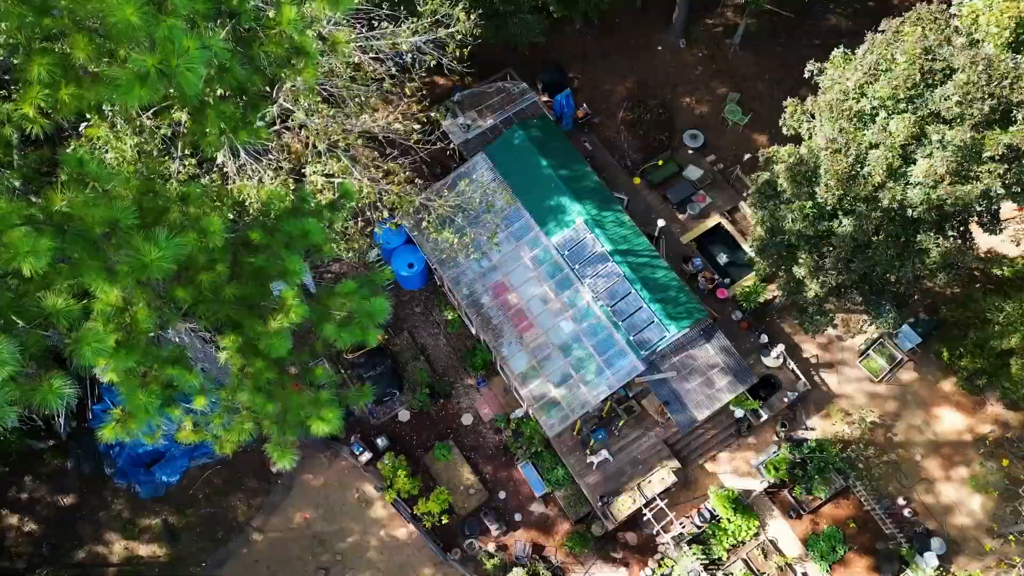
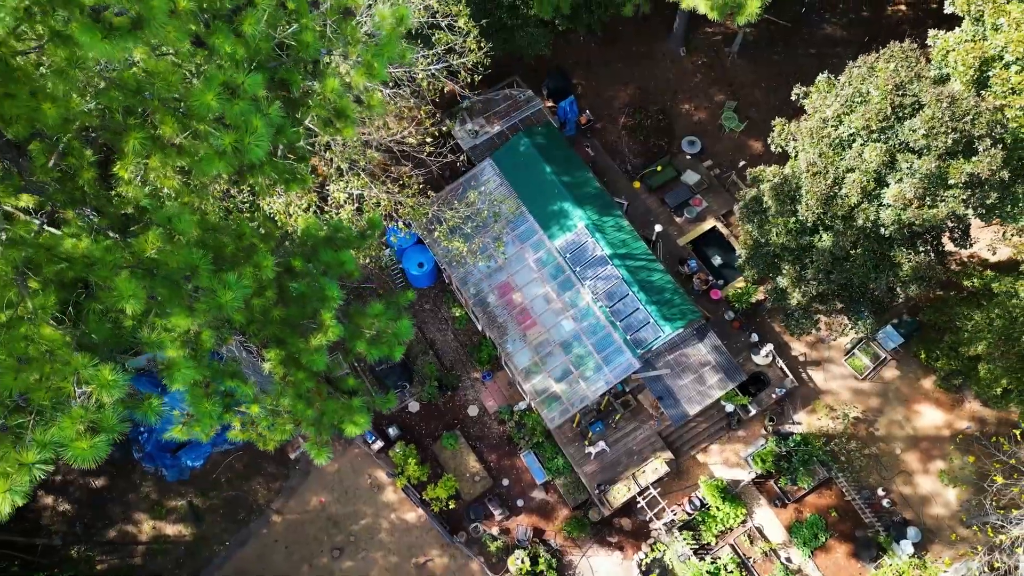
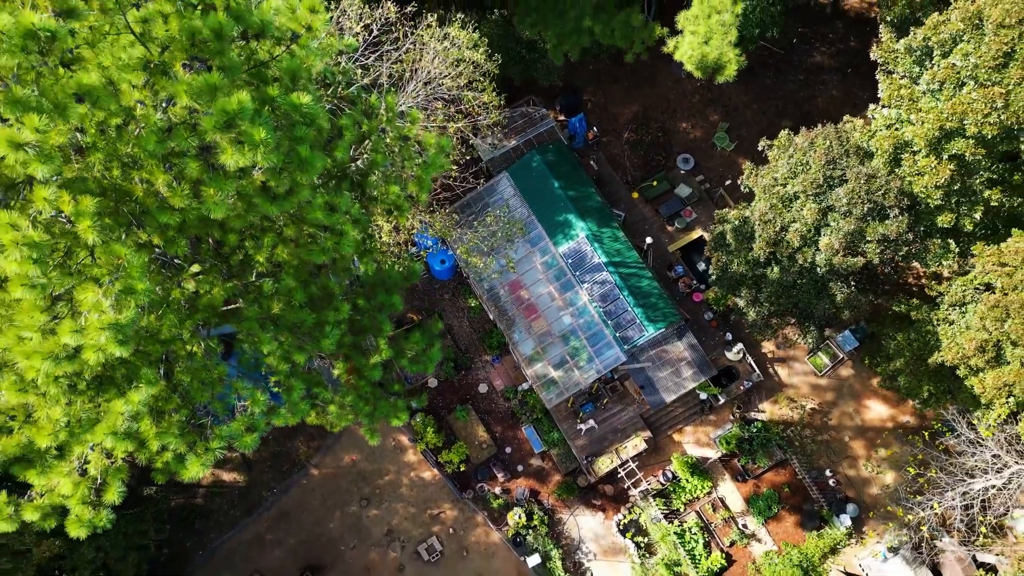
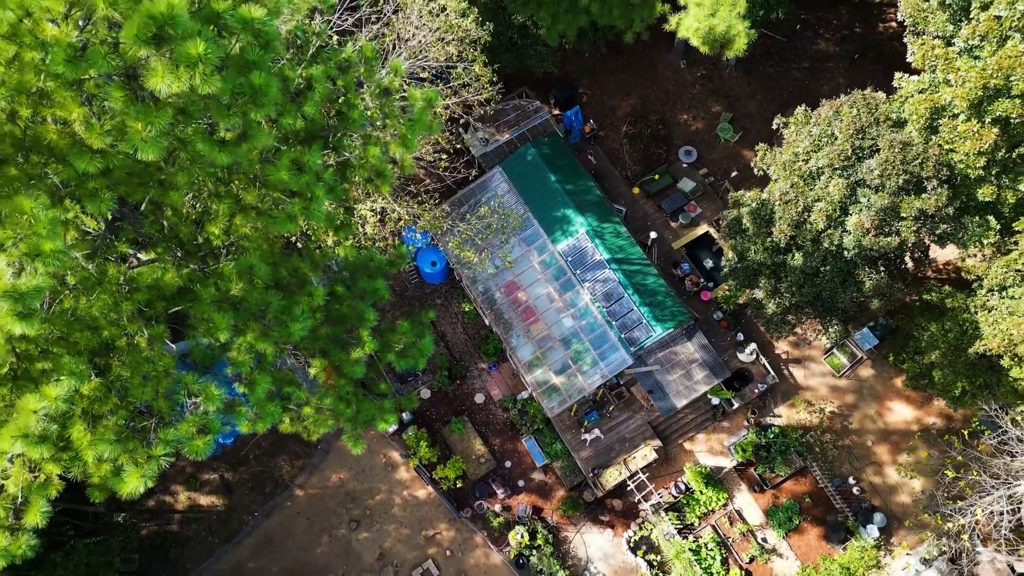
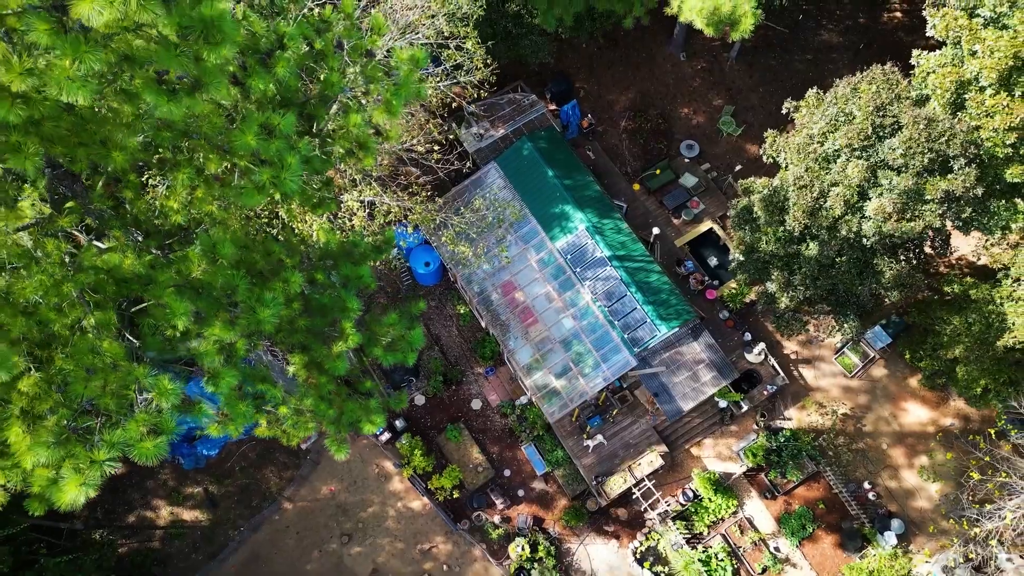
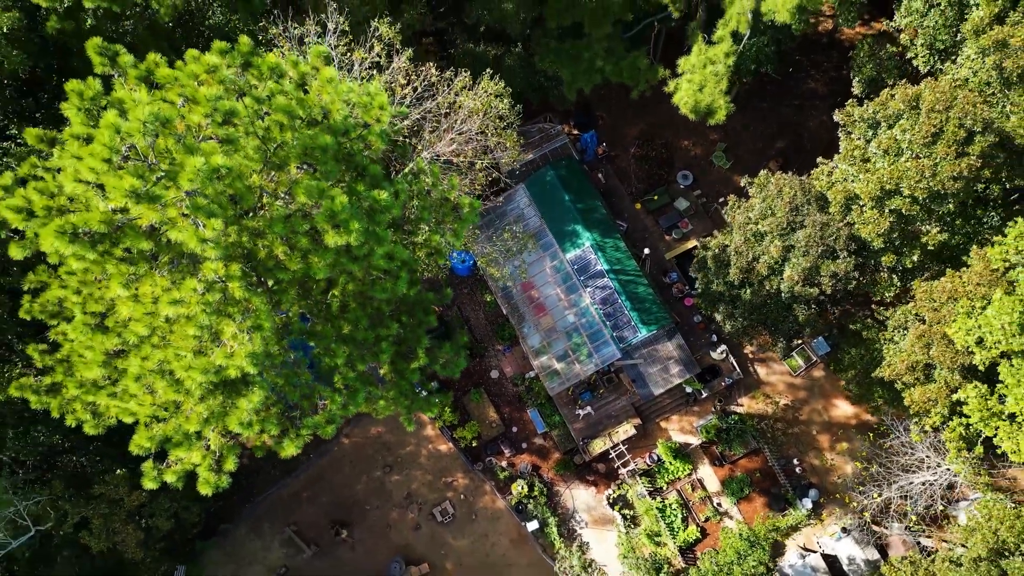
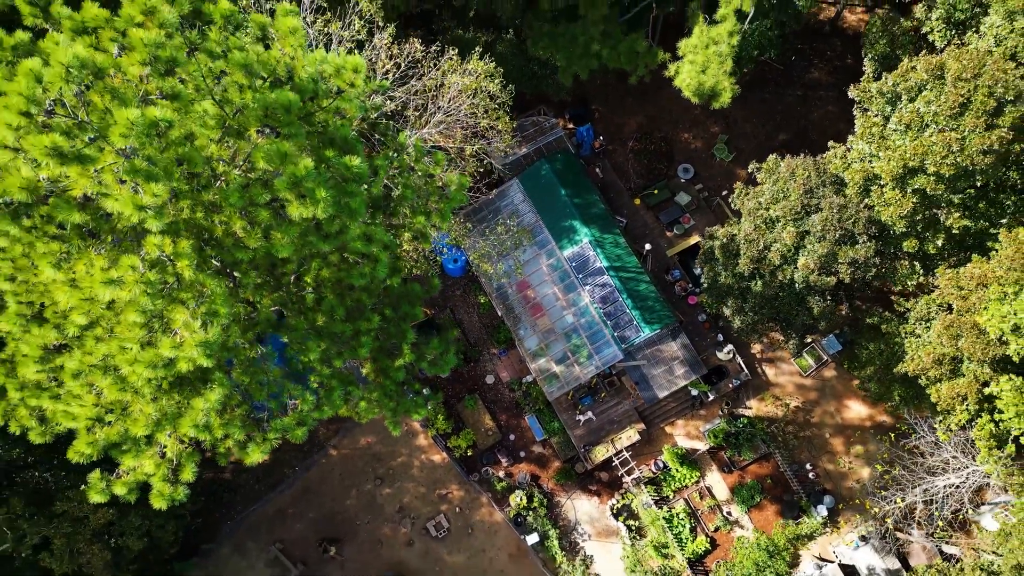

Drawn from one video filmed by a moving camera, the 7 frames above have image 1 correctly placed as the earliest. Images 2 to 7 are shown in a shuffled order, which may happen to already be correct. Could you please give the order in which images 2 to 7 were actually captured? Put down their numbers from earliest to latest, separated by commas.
2, 5, 4, 3, 7, 6
